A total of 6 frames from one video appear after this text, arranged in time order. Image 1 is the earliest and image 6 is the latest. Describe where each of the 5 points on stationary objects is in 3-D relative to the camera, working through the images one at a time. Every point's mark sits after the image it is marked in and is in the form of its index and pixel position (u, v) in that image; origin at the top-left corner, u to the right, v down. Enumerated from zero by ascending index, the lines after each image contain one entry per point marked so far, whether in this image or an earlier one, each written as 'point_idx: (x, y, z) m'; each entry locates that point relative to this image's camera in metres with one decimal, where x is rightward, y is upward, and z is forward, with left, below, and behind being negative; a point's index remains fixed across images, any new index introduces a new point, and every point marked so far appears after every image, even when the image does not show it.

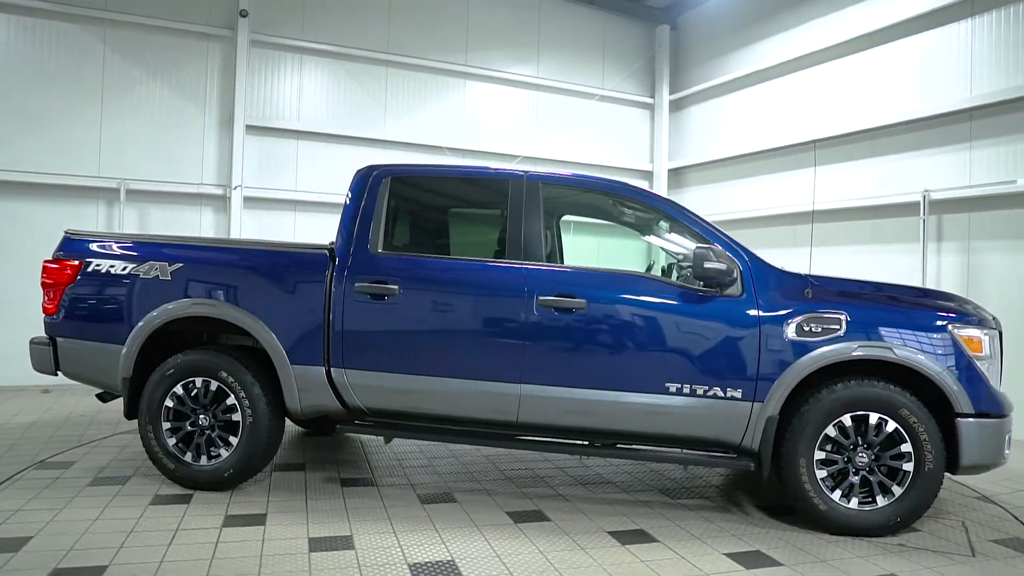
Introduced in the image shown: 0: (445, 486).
0: (-0.4, -1.2, +4.1) m
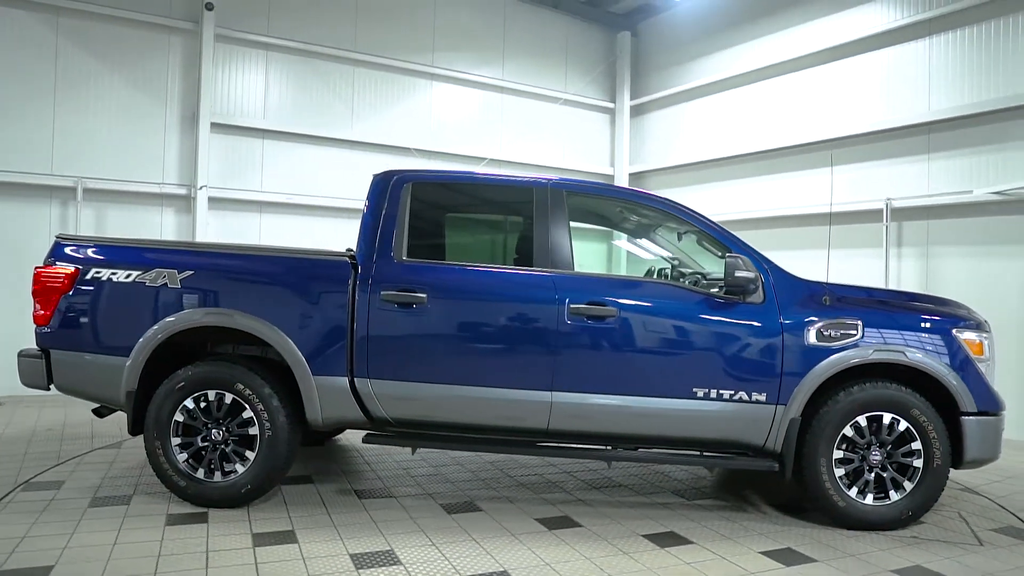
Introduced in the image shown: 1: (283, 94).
0: (-0.3, -1.2, +4.1) m
1: (-2.8, +2.4, +8.3) m
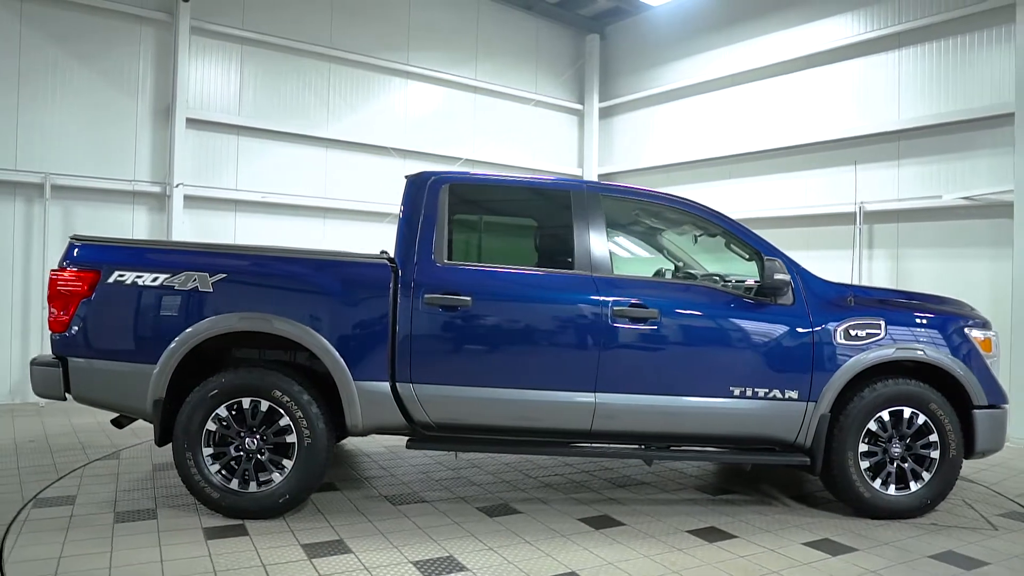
0: (-0.1, -1.3, +4.0) m
1: (-3.0, +2.3, +8.0) m
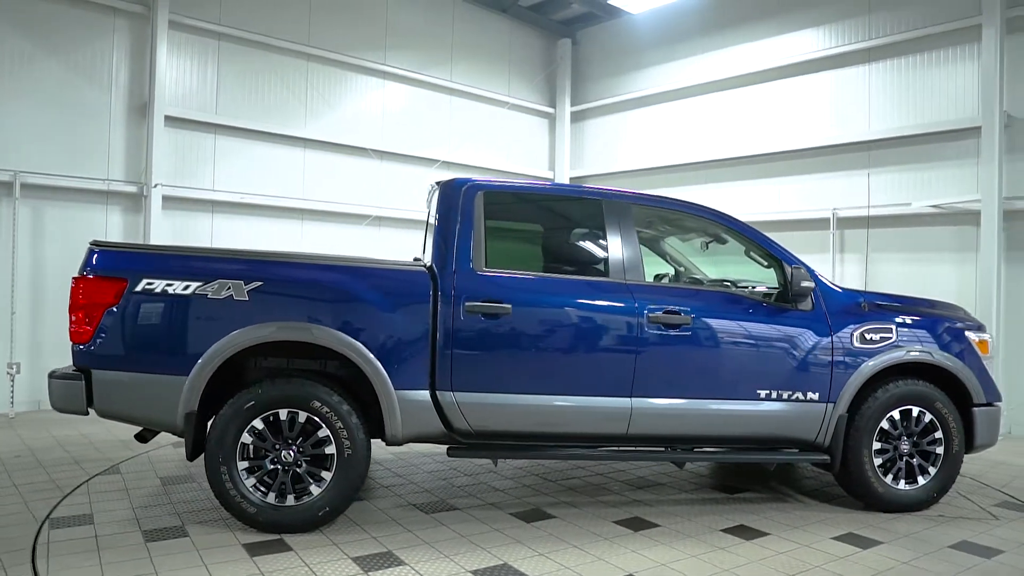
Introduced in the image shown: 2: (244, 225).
0: (+0.1, -1.3, +4.1) m
1: (-3.2, +2.3, +7.8) m
2: (-3.1, +0.7, +7.9) m
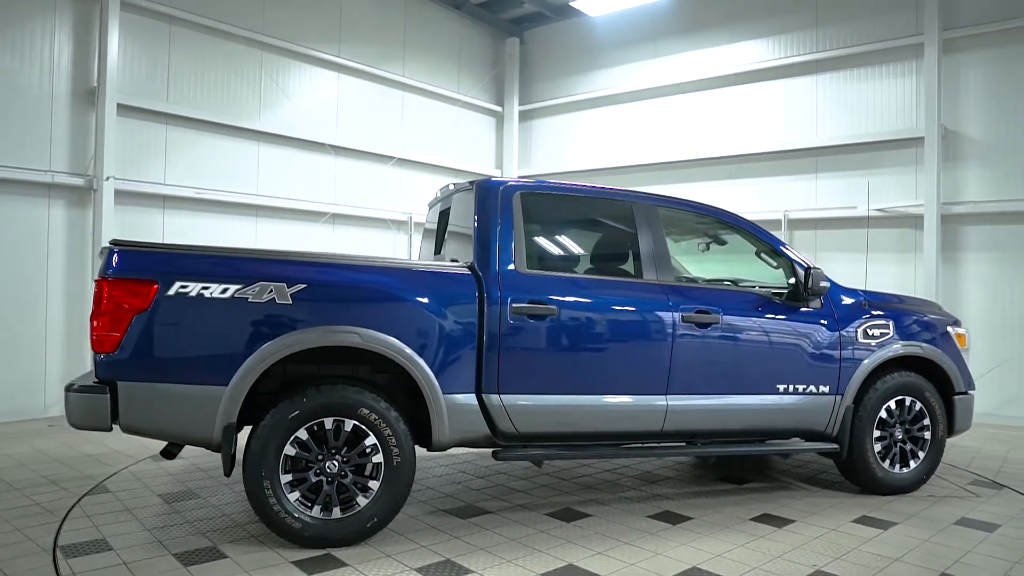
0: (+0.3, -1.3, +4.1) m
1: (-3.5, +2.3, +7.3) m
2: (-3.4, +0.7, +7.4) m
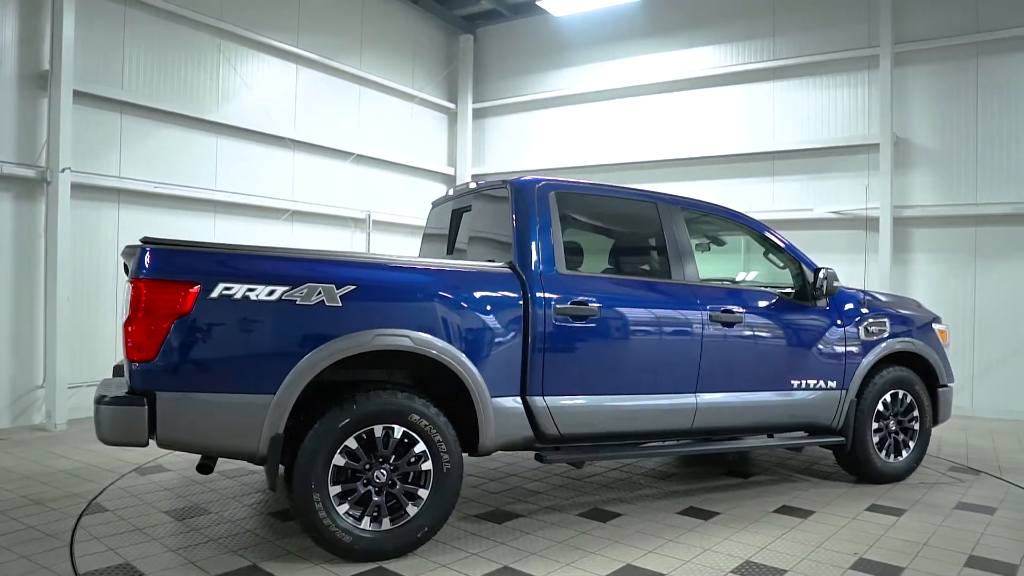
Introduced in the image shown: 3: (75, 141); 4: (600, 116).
0: (+0.4, -1.3, +4.1) m
1: (-3.7, +2.3, +6.8) m
2: (-3.7, +0.7, +6.9) m
3: (-4.0, +1.4, +6.3) m
4: (+1.3, +2.5, +10.0) m
